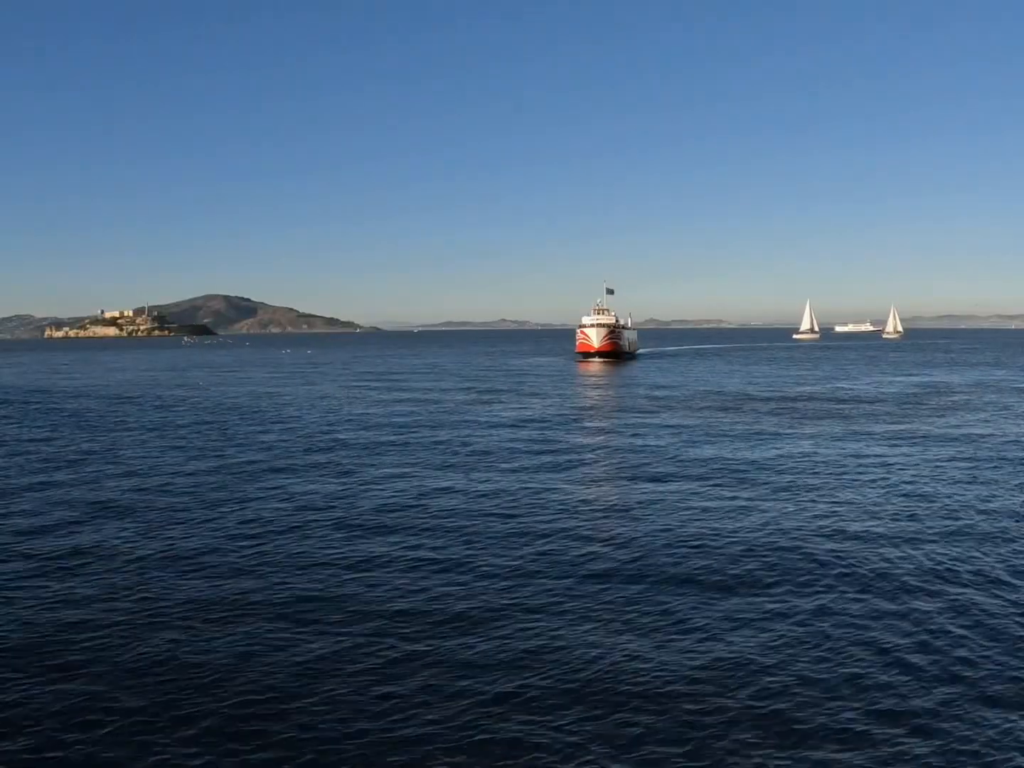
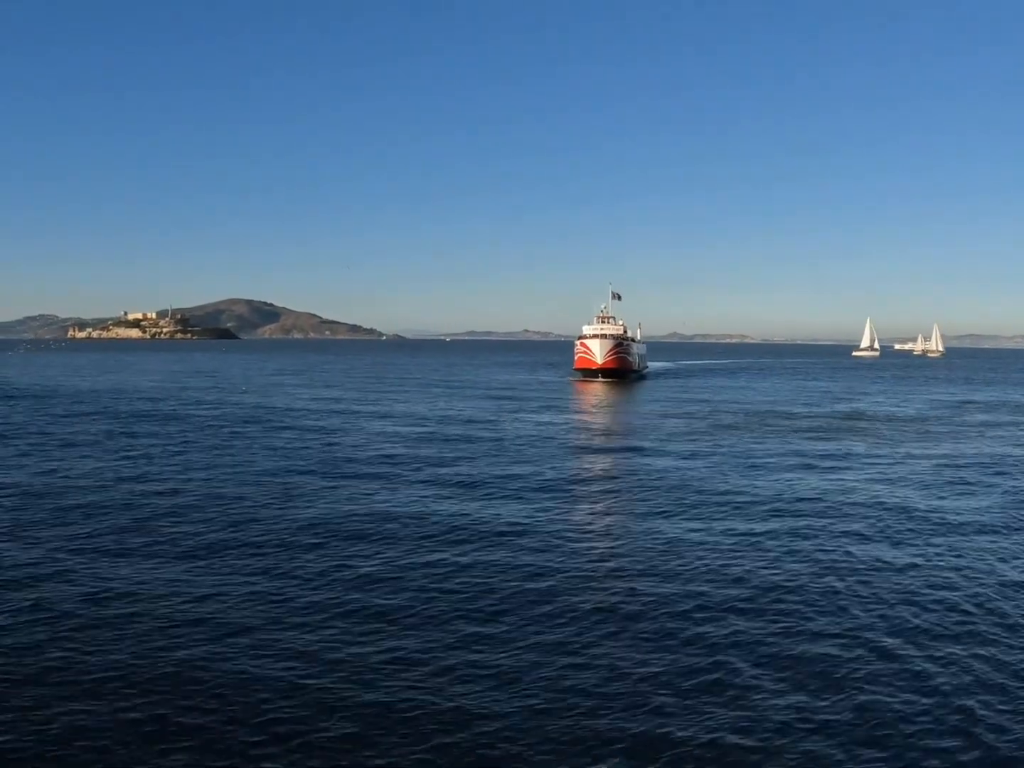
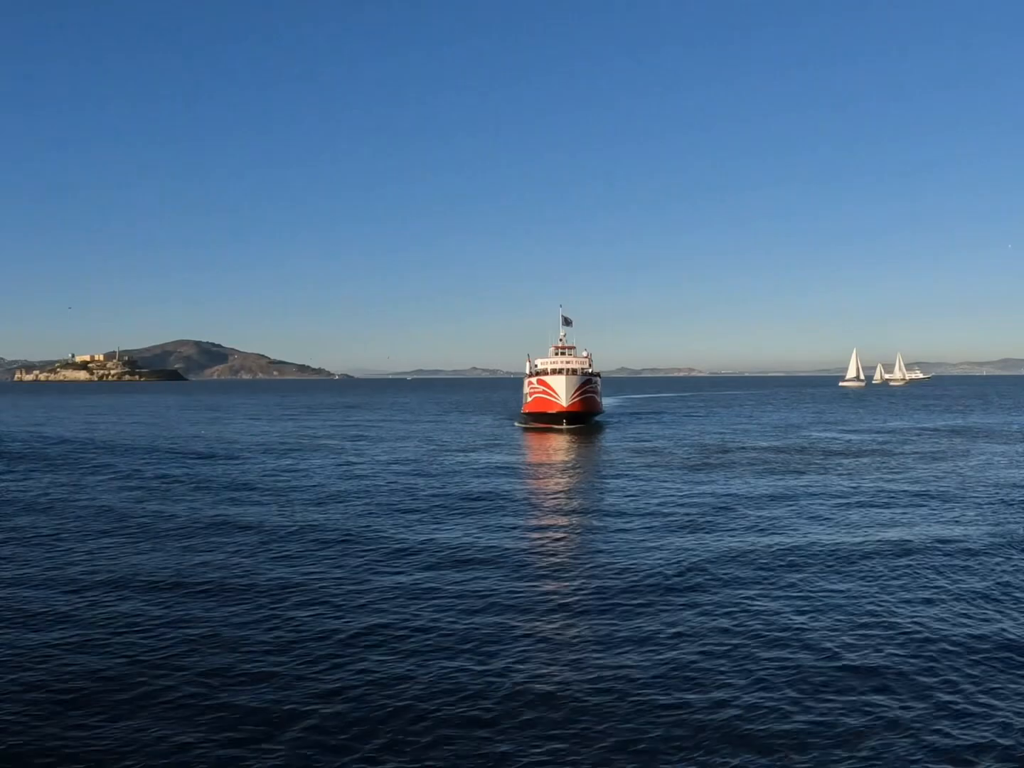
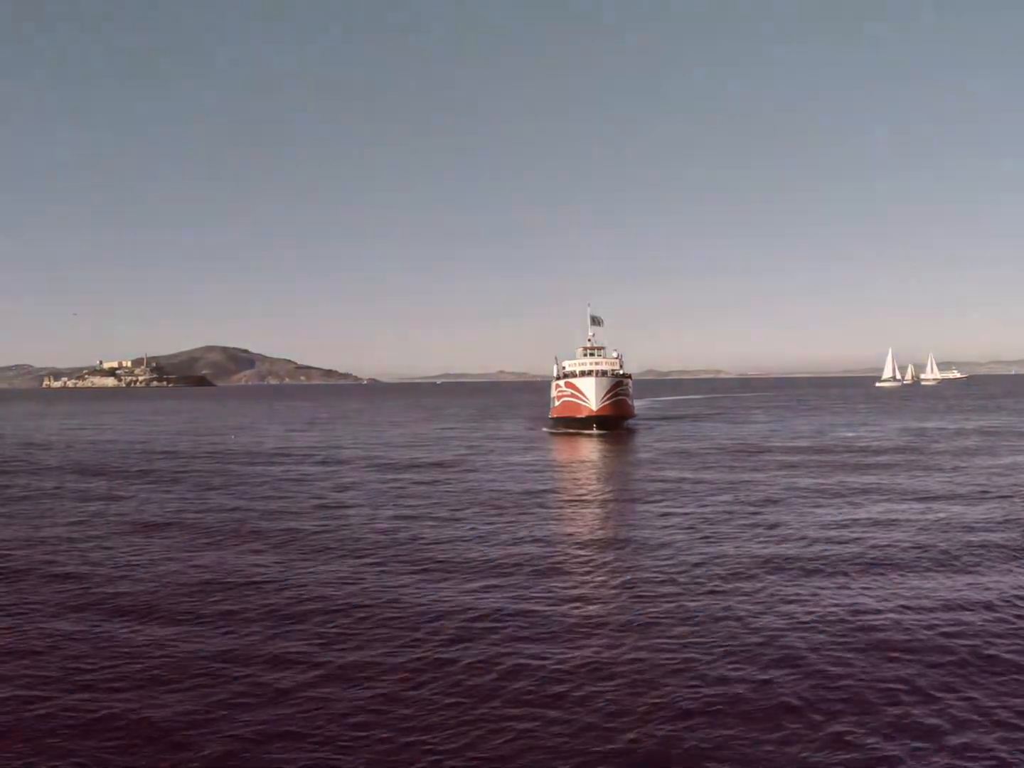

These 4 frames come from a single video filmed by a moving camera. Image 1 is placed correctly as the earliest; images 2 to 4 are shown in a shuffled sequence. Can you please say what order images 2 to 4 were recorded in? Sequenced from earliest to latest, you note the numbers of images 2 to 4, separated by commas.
2, 3, 4
